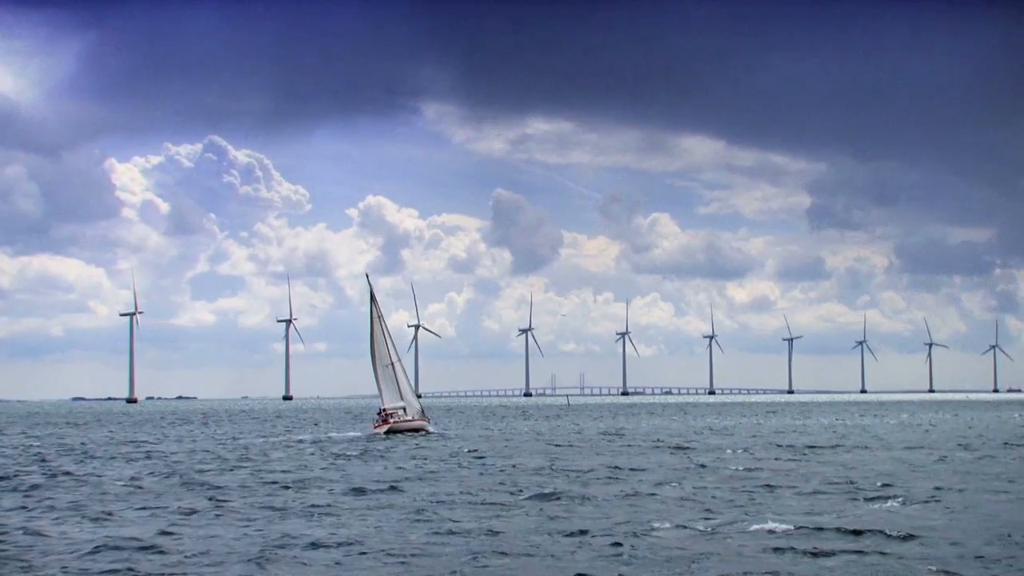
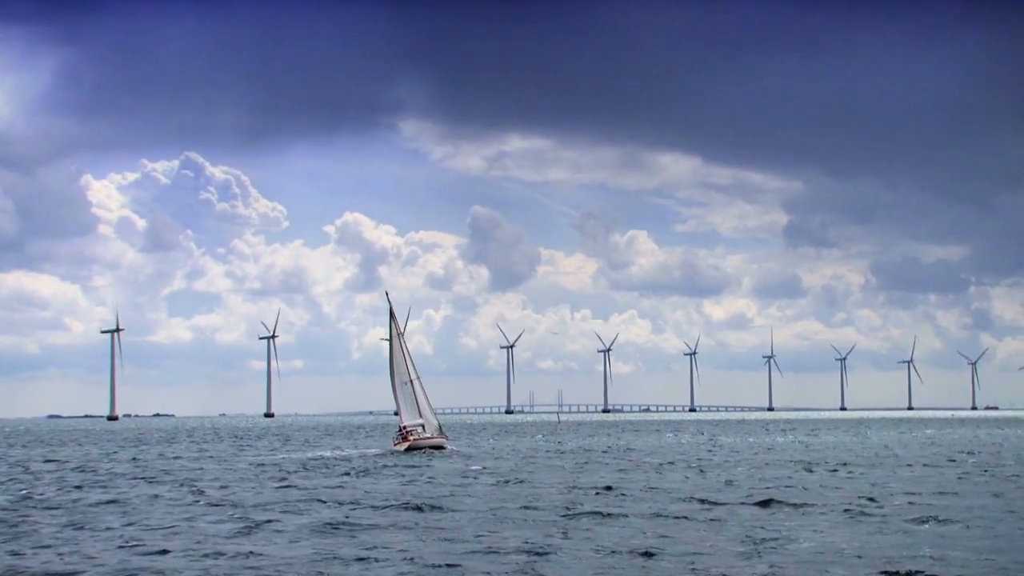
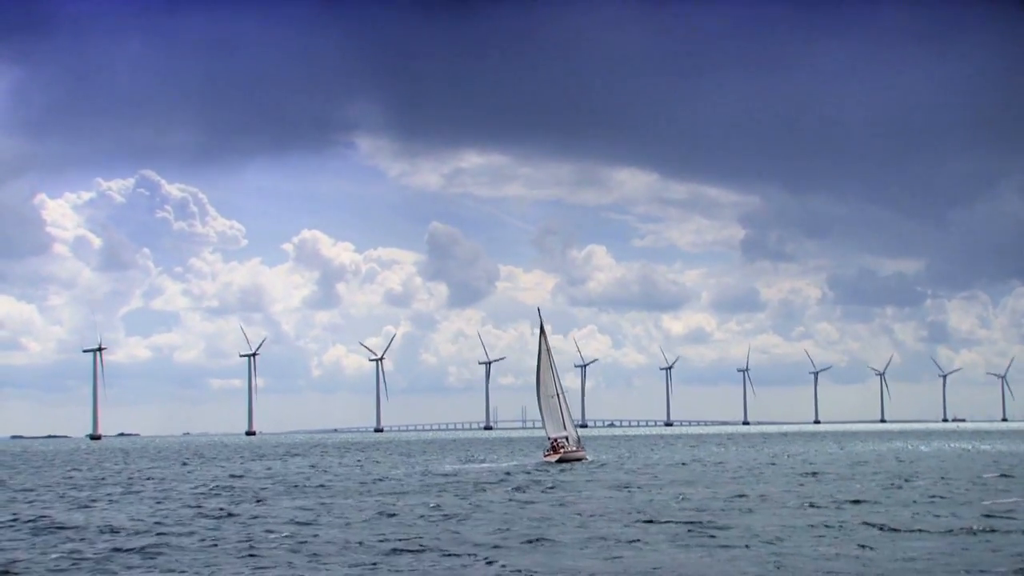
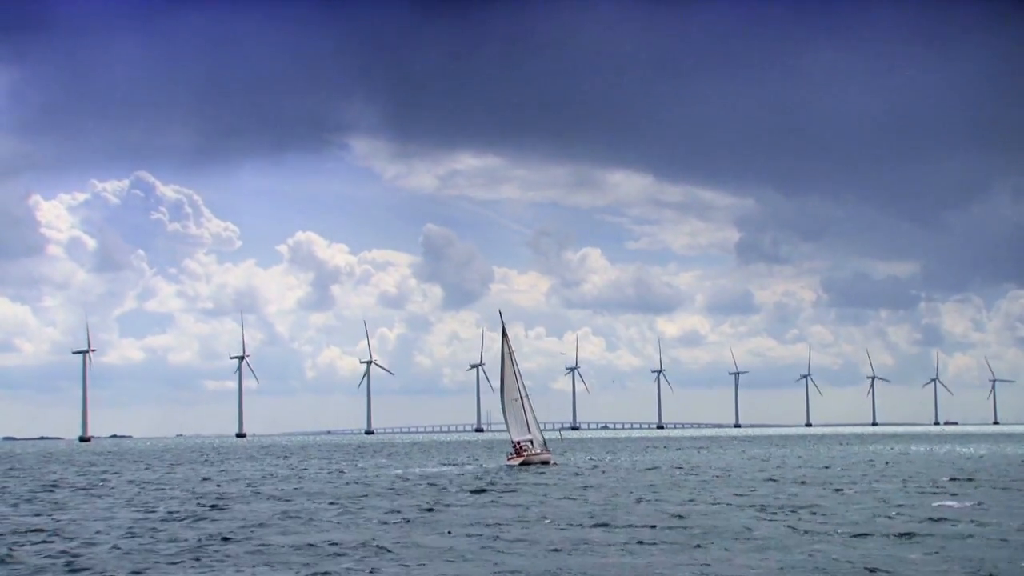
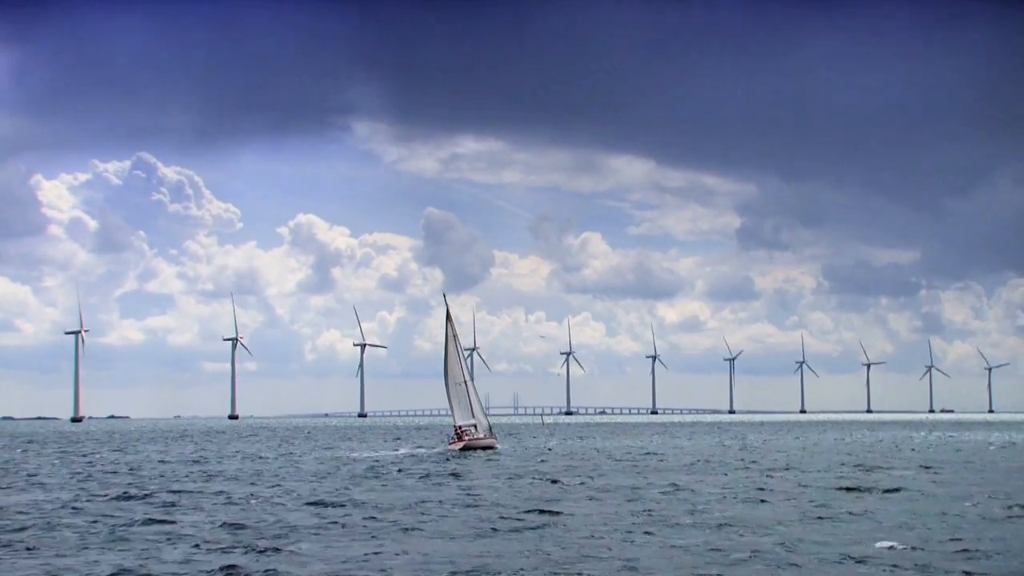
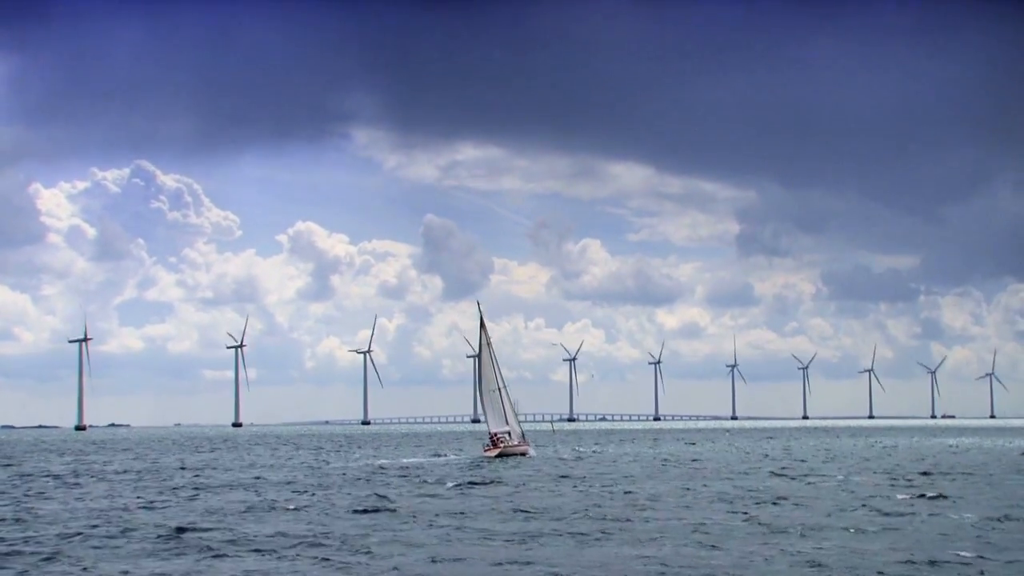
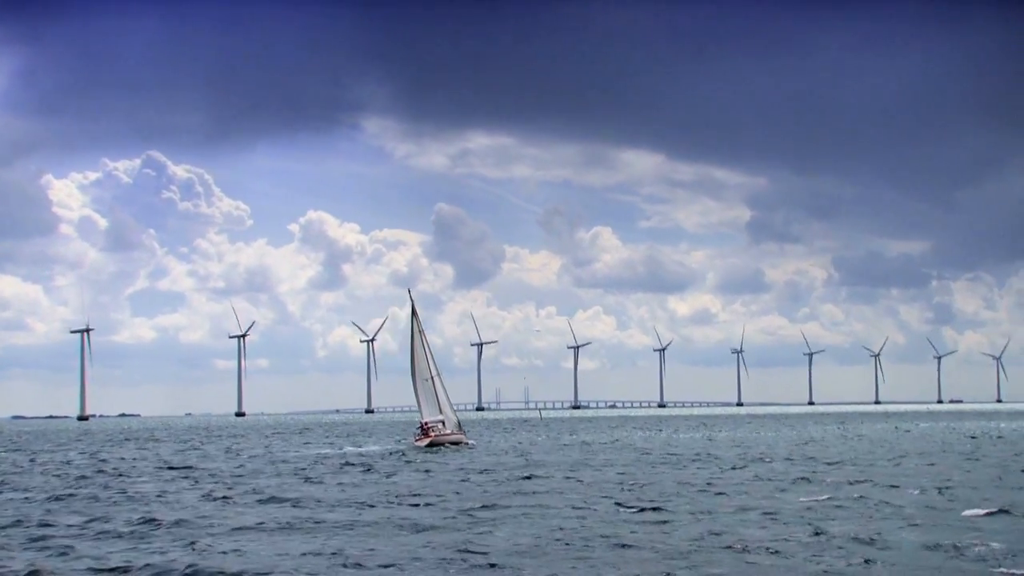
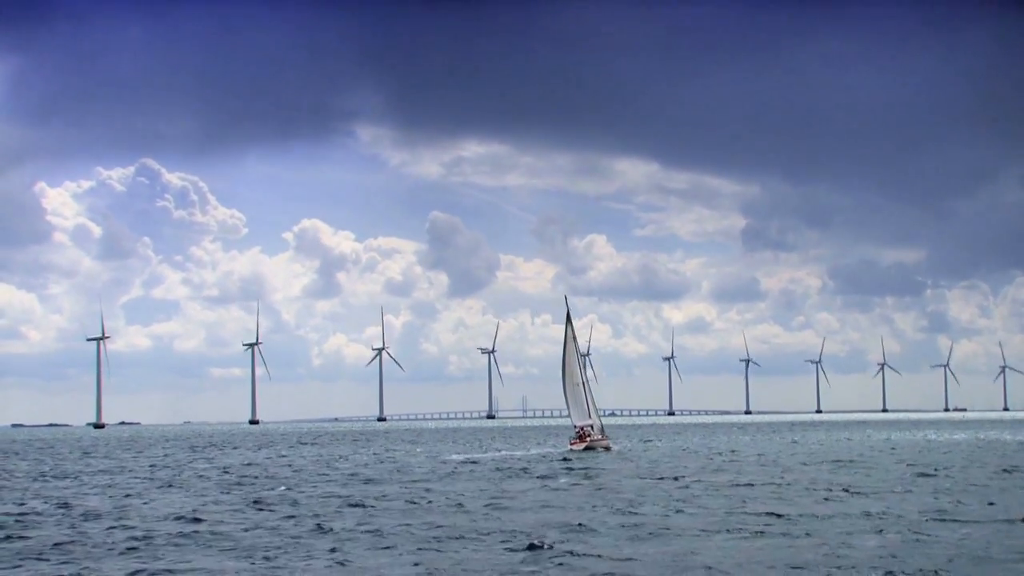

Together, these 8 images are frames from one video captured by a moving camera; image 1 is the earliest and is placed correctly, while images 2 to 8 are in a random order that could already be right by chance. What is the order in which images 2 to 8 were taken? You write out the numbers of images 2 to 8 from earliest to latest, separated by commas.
2, 7, 5, 6, 4, 3, 8
